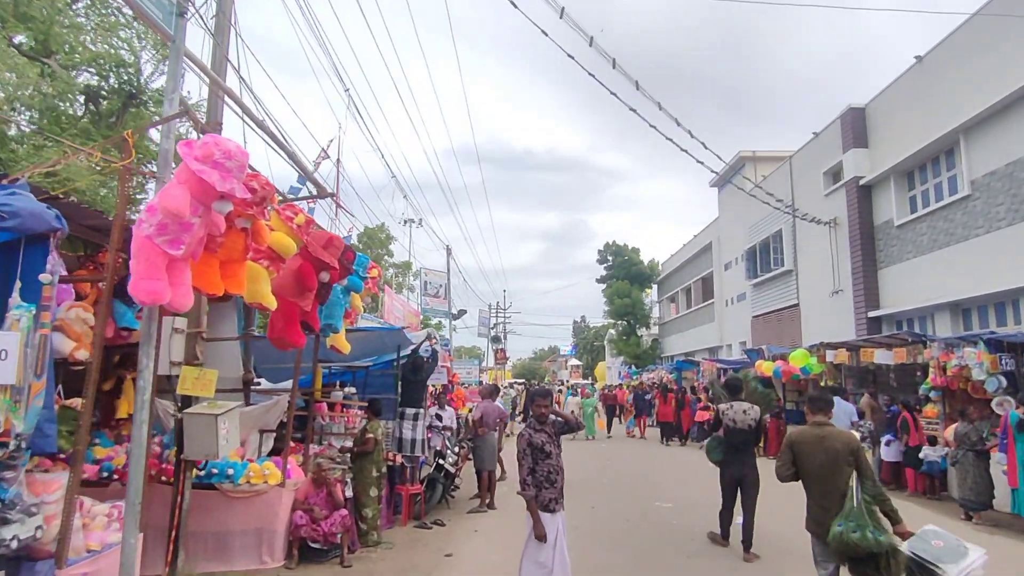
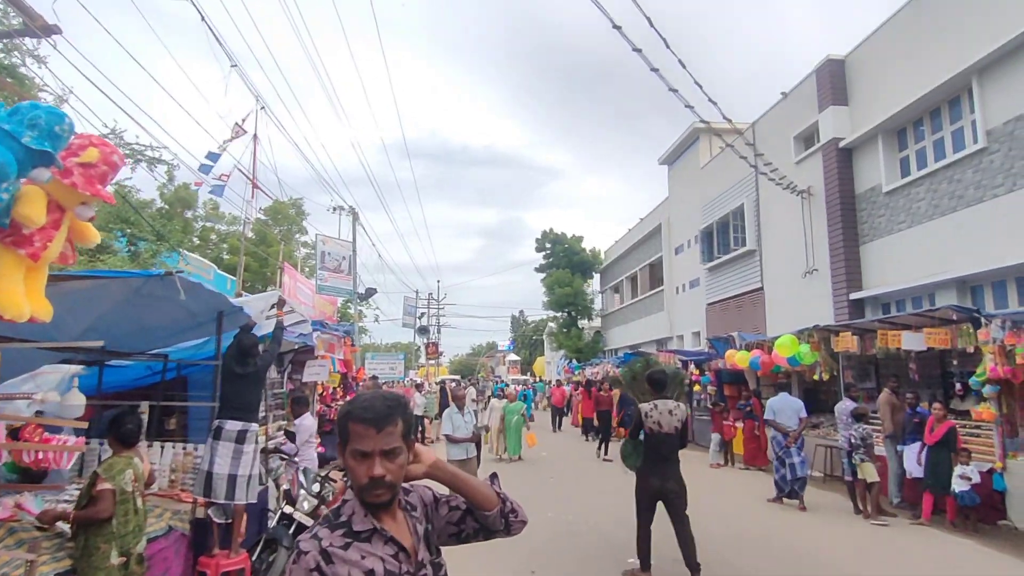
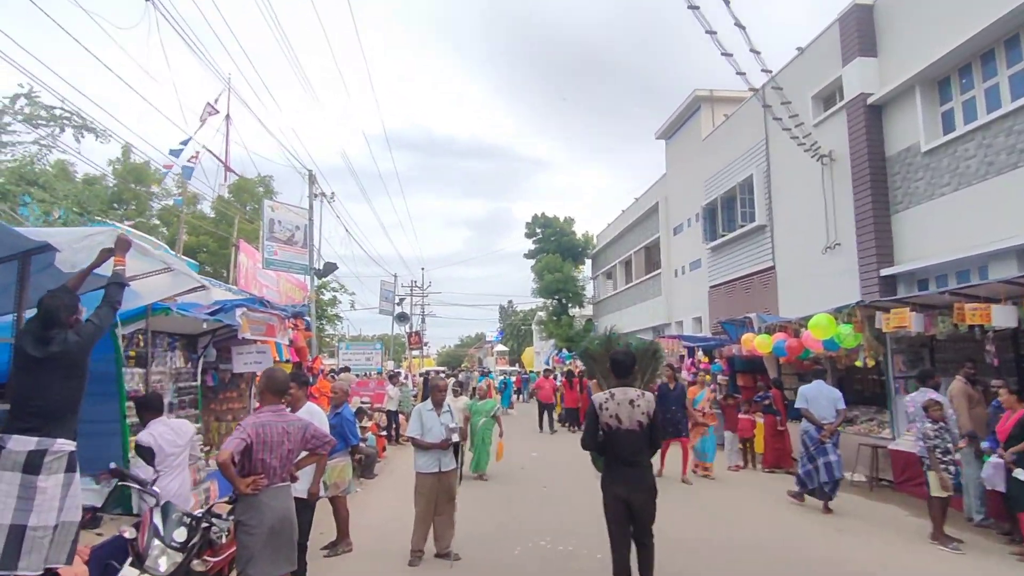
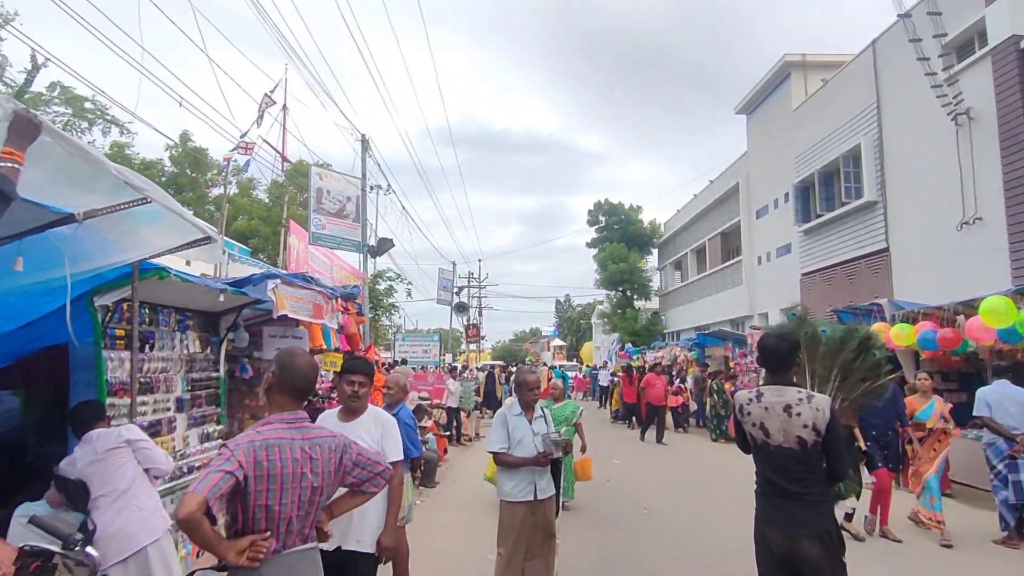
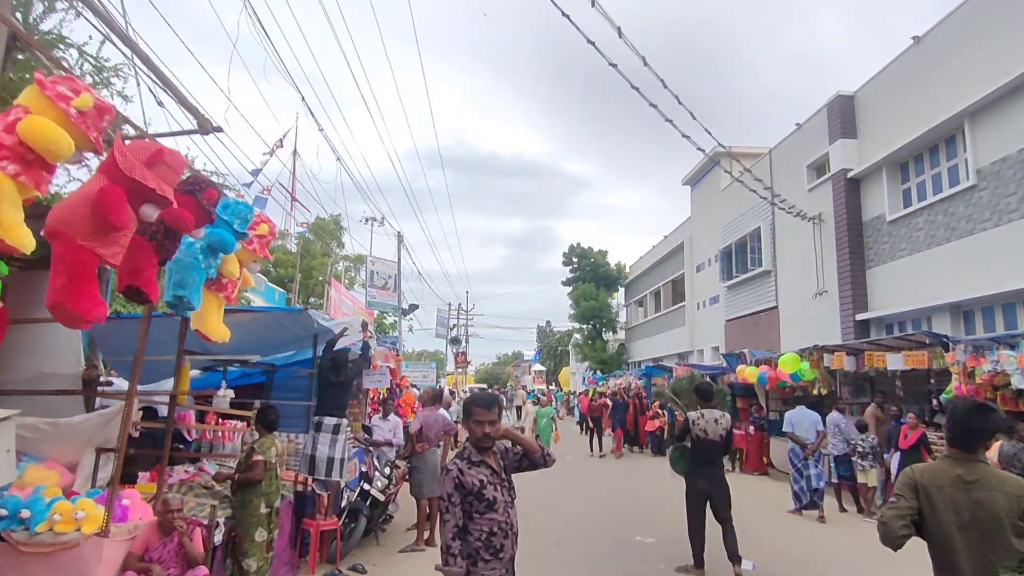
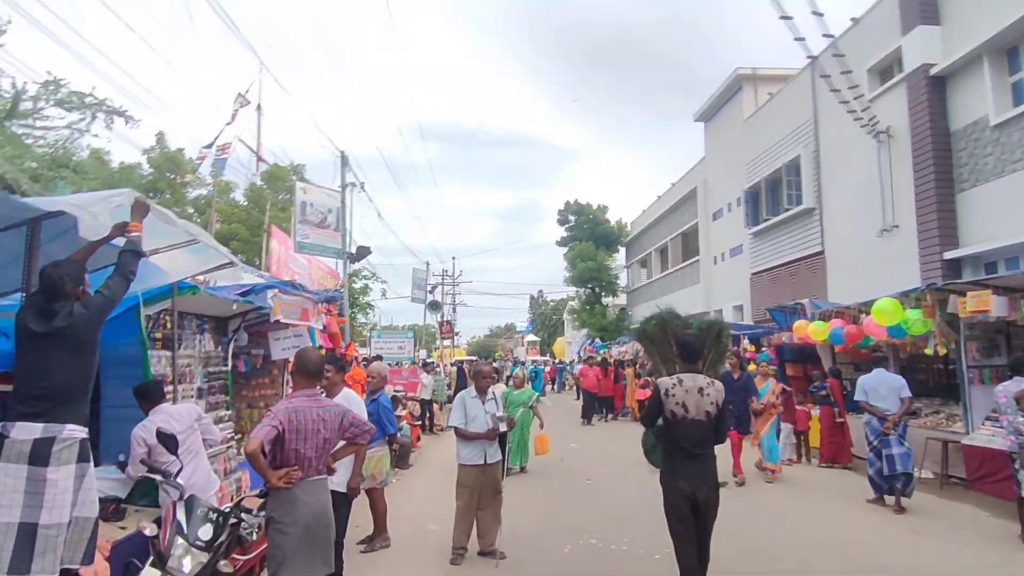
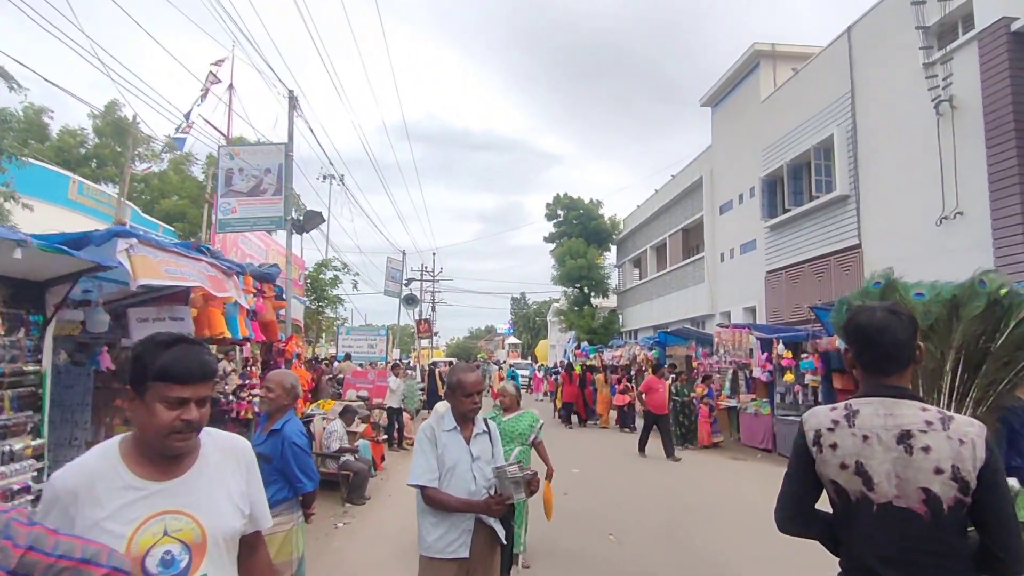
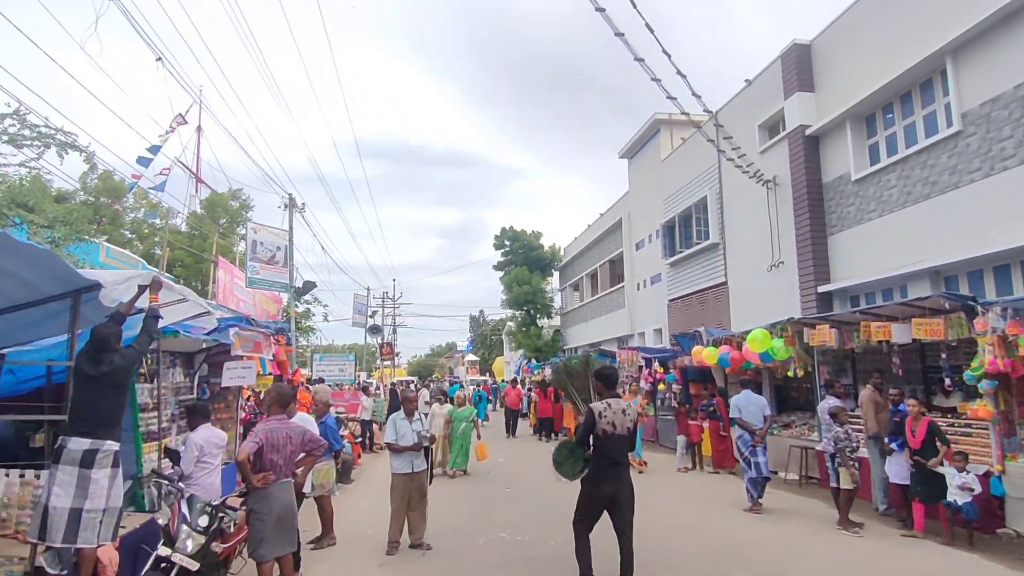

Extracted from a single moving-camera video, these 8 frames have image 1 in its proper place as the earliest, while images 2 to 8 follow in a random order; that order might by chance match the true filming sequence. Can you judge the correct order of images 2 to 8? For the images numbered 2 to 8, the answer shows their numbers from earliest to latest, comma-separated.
5, 2, 8, 3, 6, 4, 7
